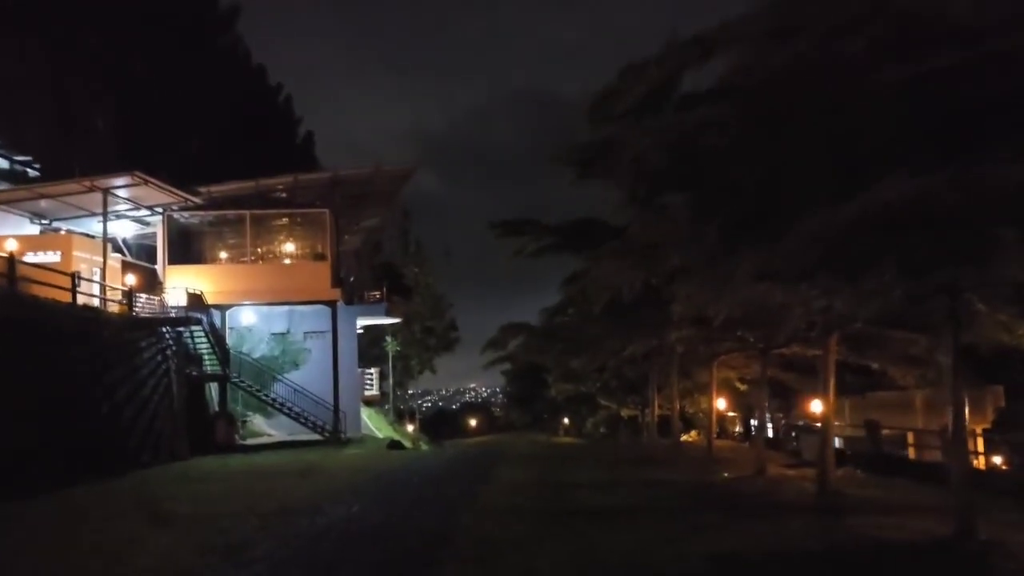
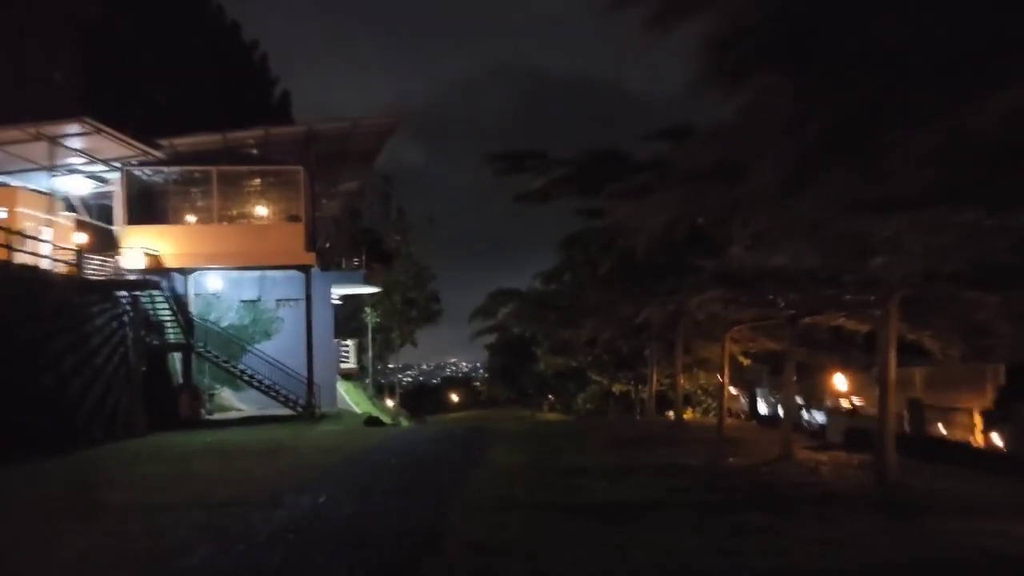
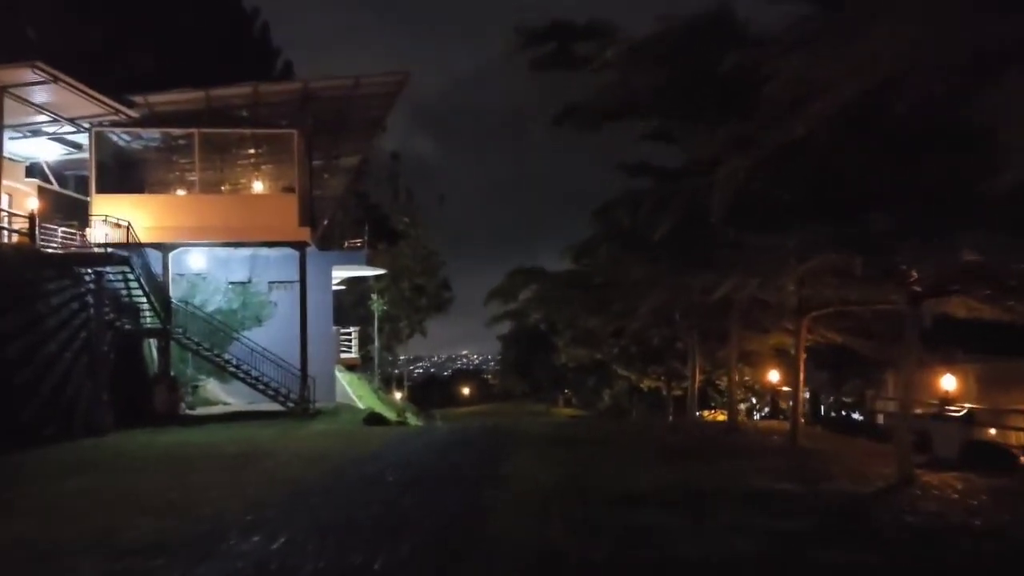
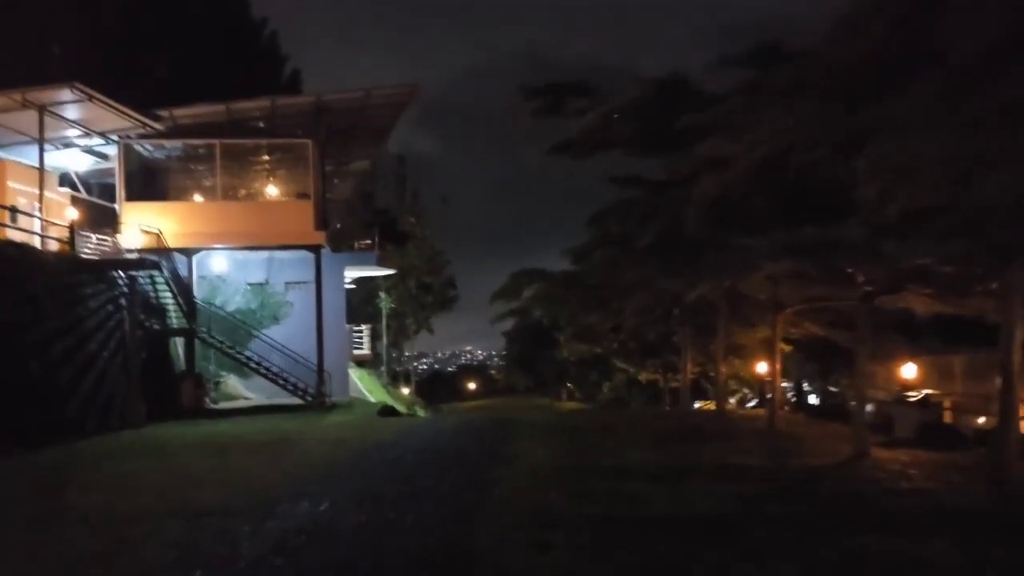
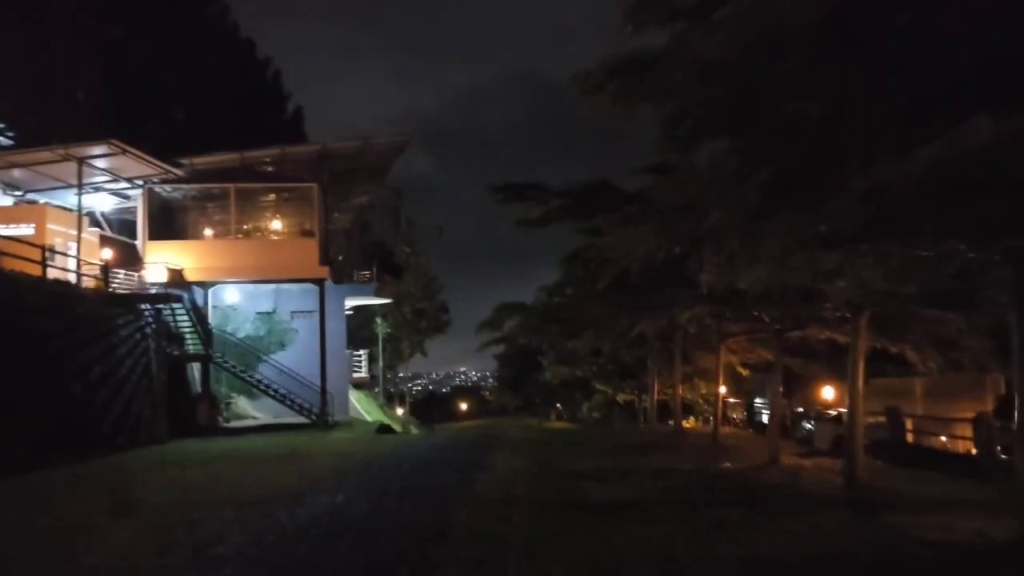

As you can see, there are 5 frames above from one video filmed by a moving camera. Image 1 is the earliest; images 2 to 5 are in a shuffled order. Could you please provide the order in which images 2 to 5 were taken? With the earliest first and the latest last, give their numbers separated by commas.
5, 2, 4, 3
